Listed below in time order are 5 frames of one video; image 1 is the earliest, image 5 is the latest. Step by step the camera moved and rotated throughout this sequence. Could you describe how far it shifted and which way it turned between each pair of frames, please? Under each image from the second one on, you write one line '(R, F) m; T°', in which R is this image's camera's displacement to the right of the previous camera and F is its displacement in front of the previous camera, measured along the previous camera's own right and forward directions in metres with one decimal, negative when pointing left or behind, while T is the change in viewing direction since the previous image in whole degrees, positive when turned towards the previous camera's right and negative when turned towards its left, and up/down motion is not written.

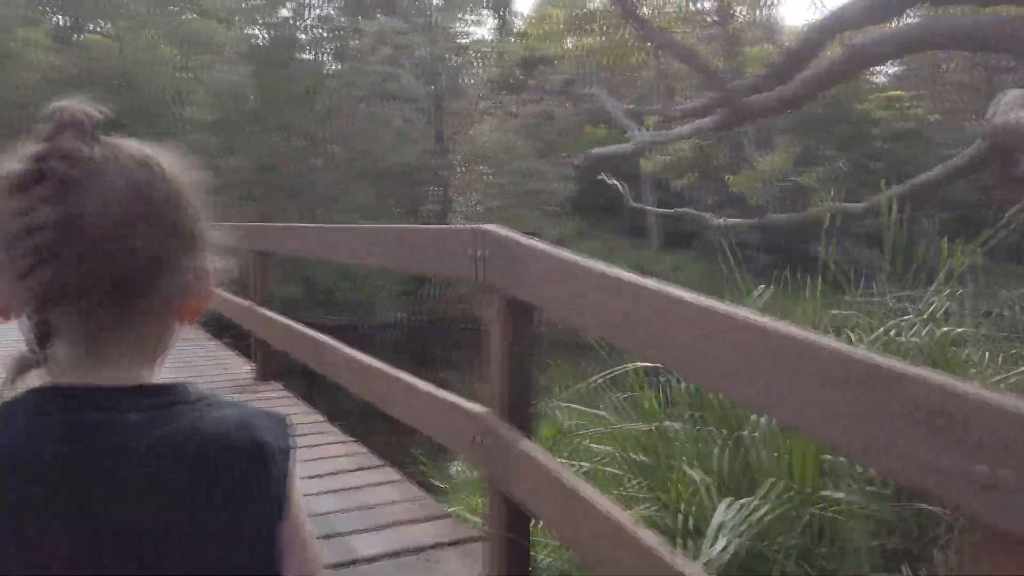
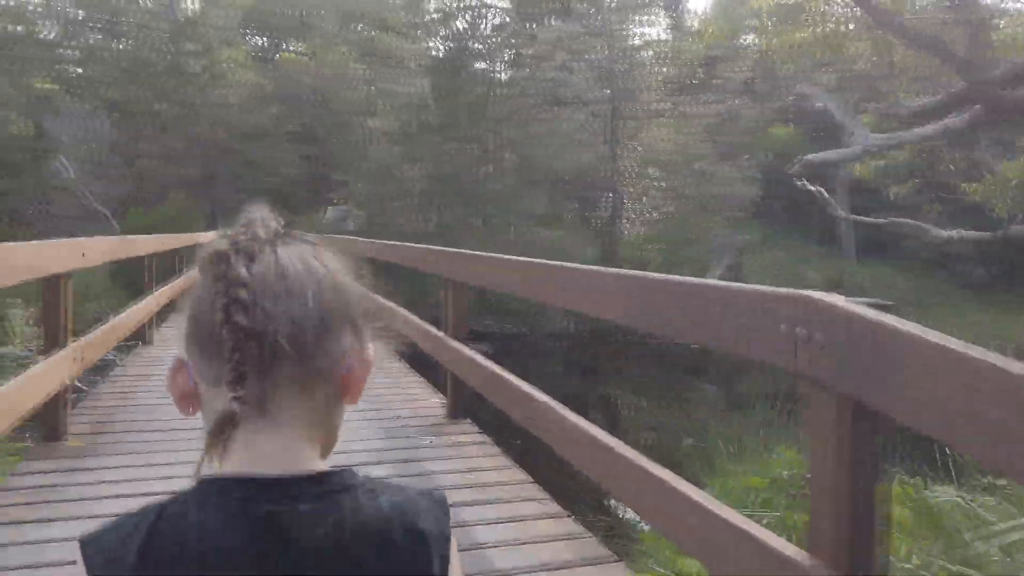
(-0.2, +0.3) m; -12°
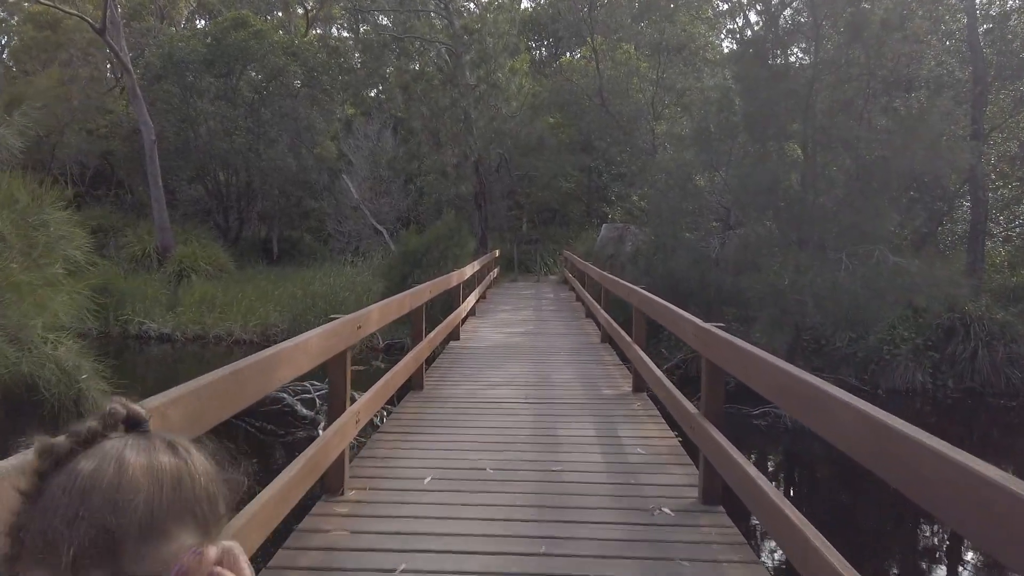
(-0.6, +2.1) m; -19°
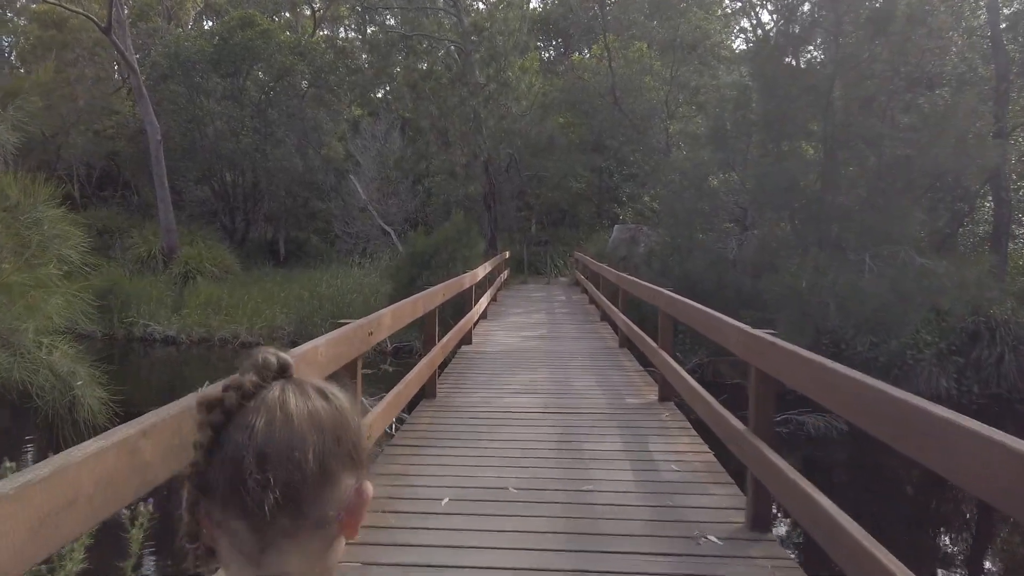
(-0.1, +0.3) m; 0°
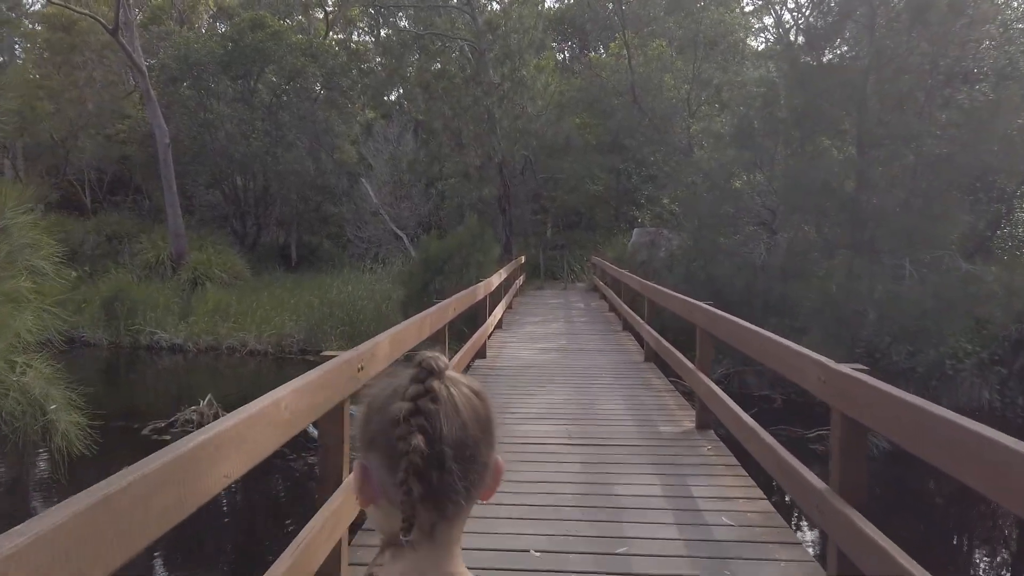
(0.0, +0.5) m; -1°
